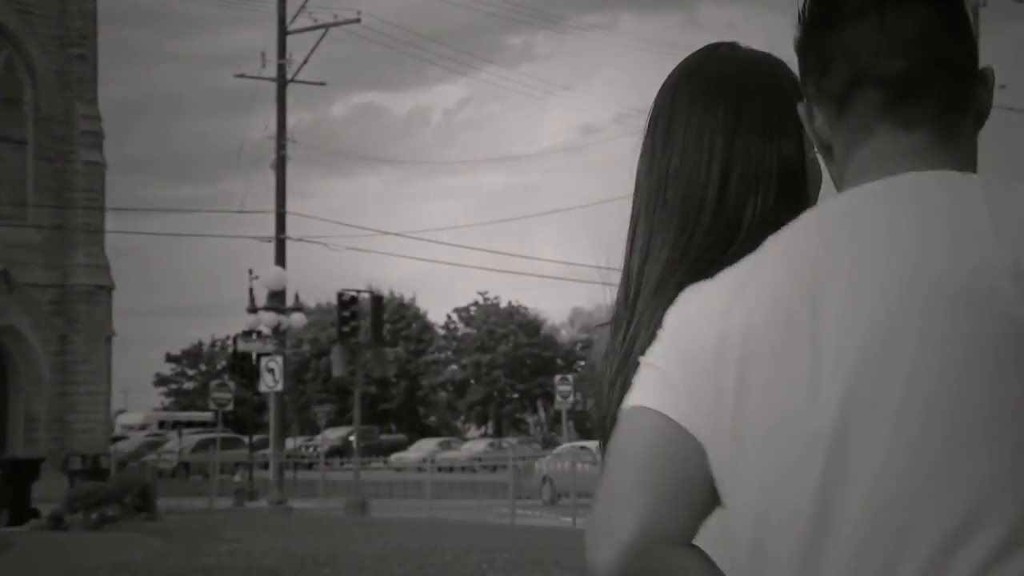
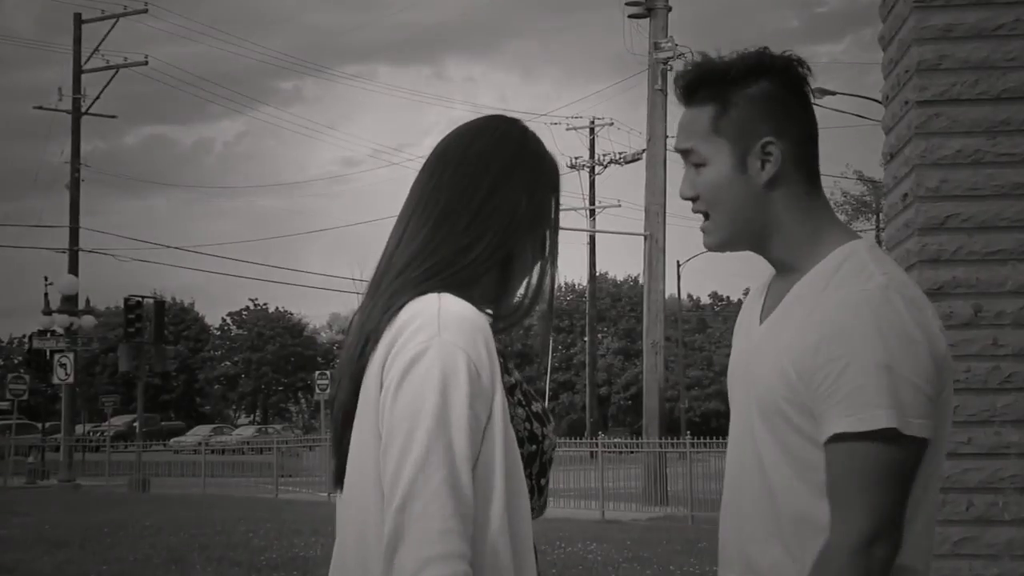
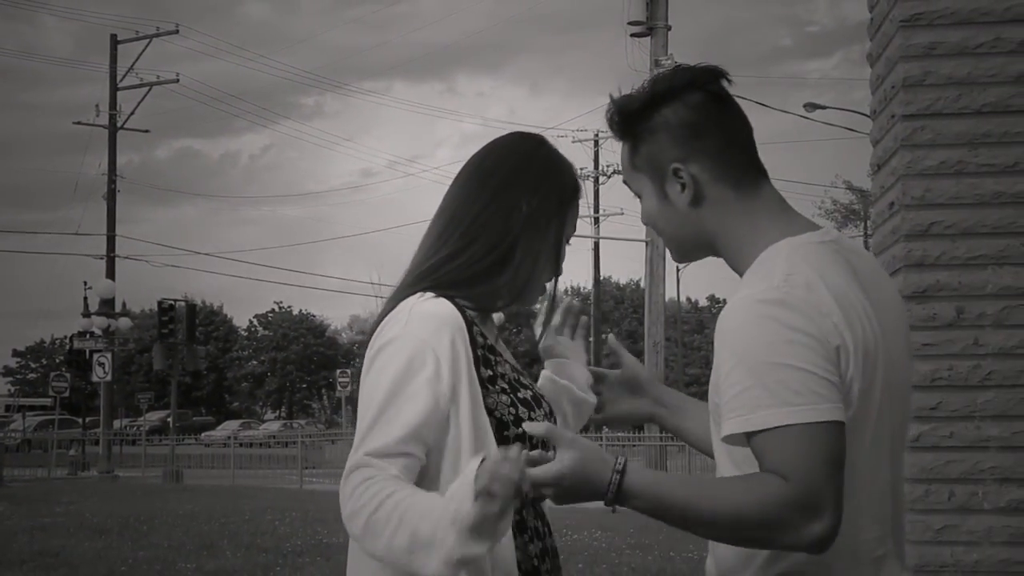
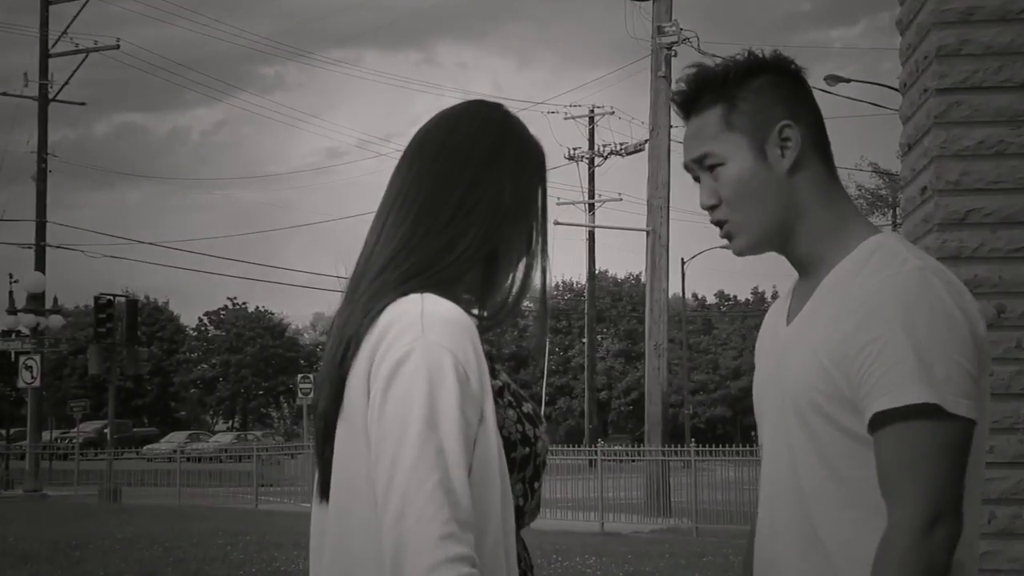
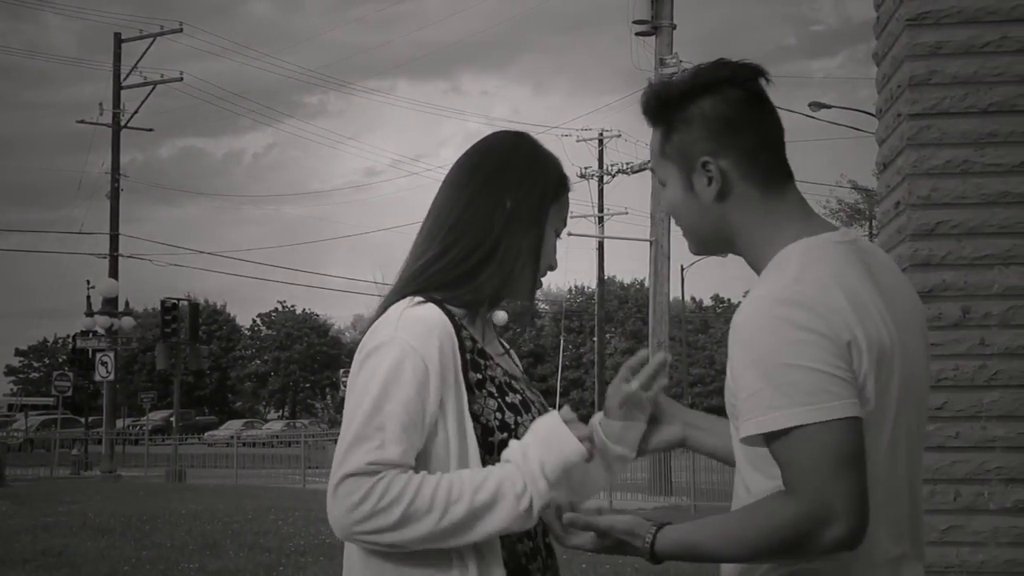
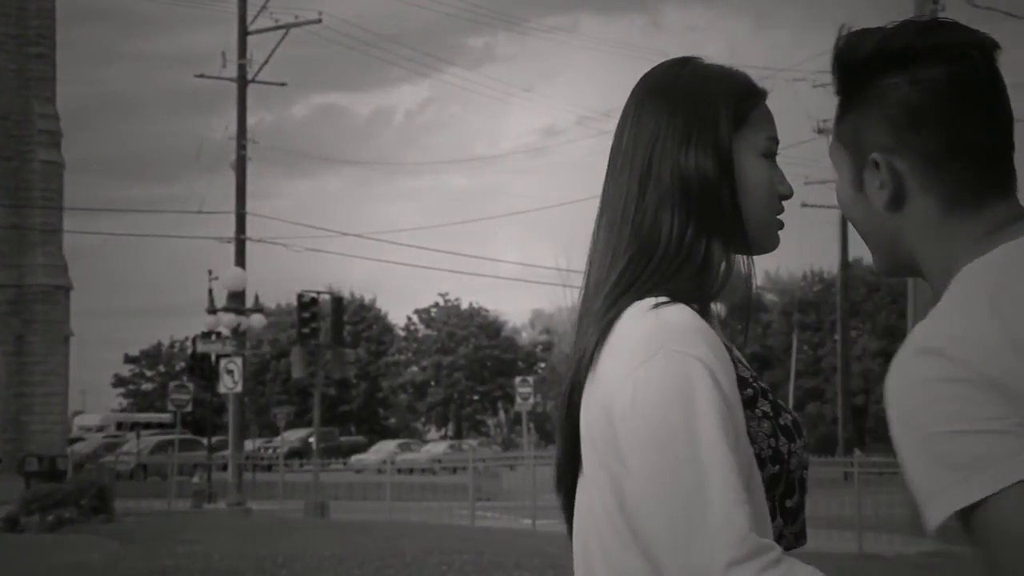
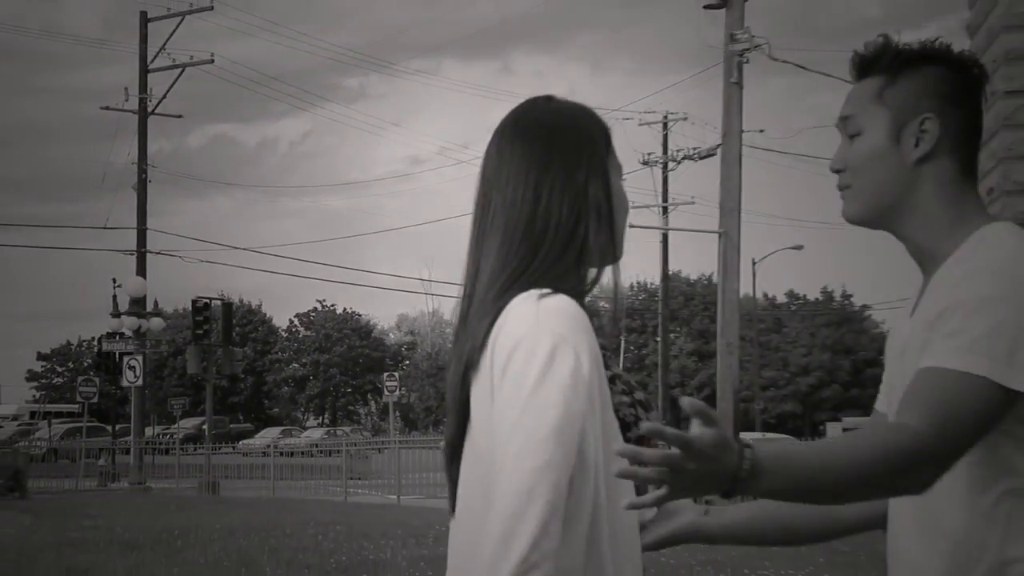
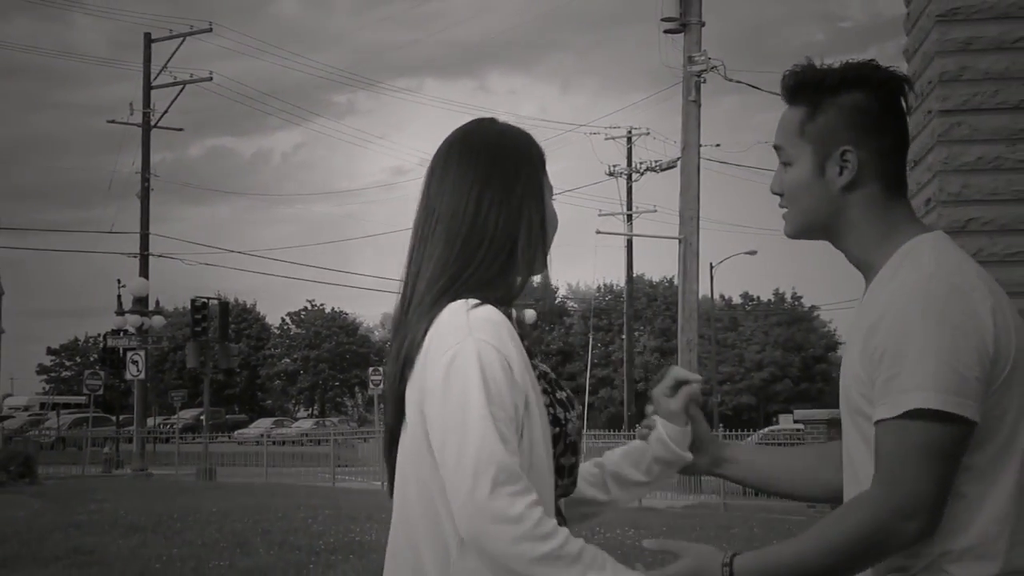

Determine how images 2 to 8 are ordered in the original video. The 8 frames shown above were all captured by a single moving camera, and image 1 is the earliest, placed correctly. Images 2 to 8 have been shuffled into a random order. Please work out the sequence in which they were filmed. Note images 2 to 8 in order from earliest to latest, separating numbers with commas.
6, 7, 8, 5, 3, 2, 4
